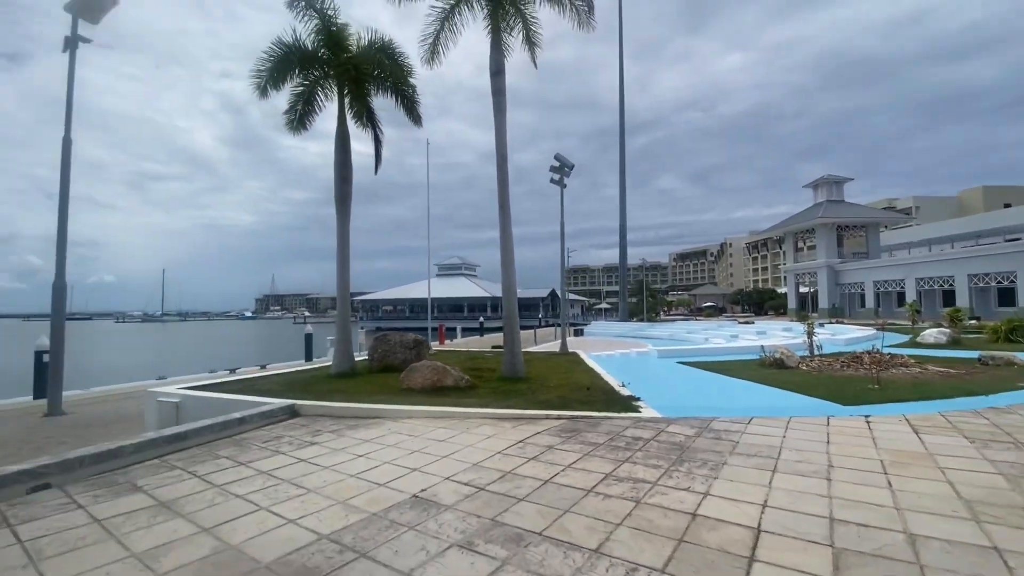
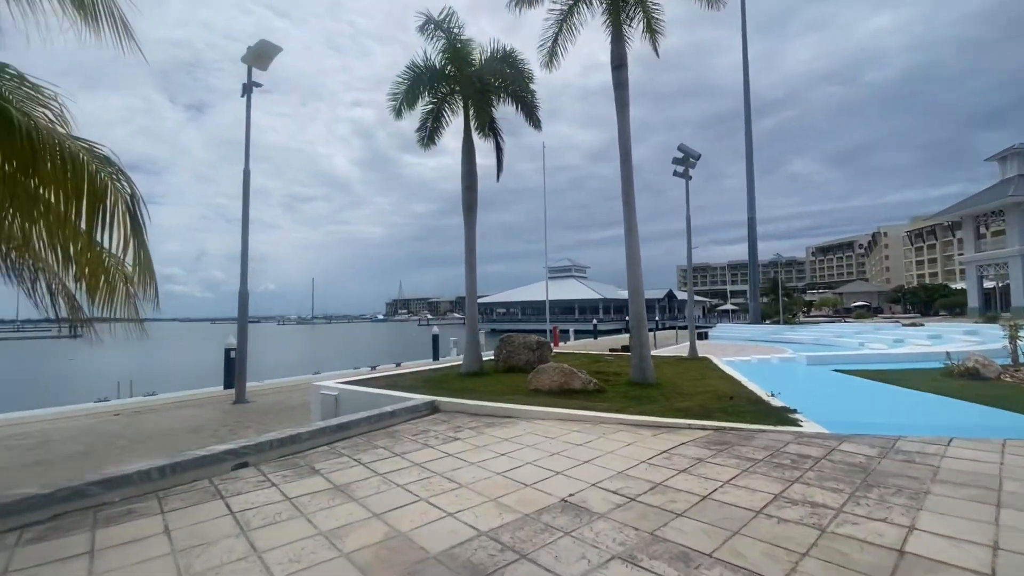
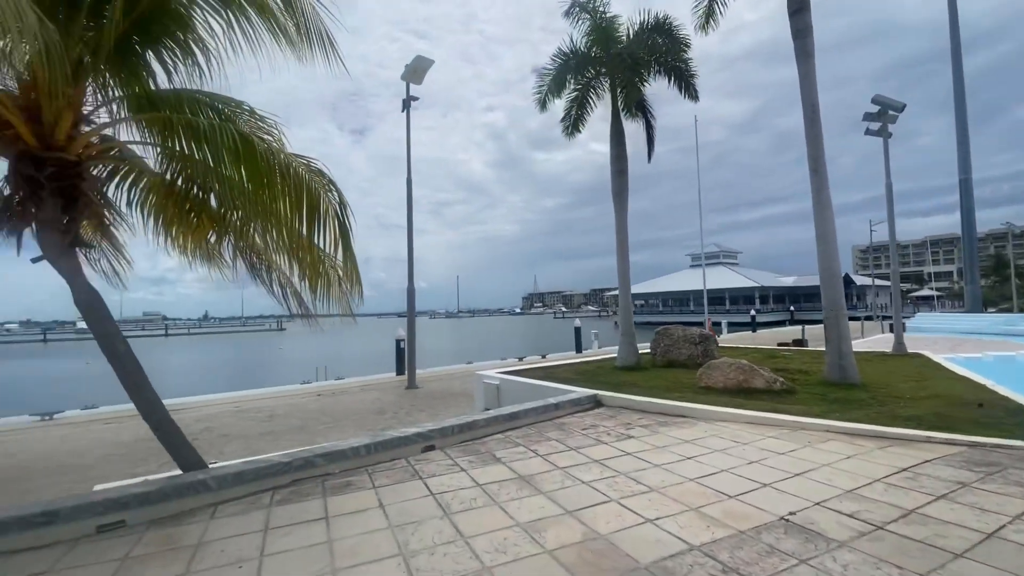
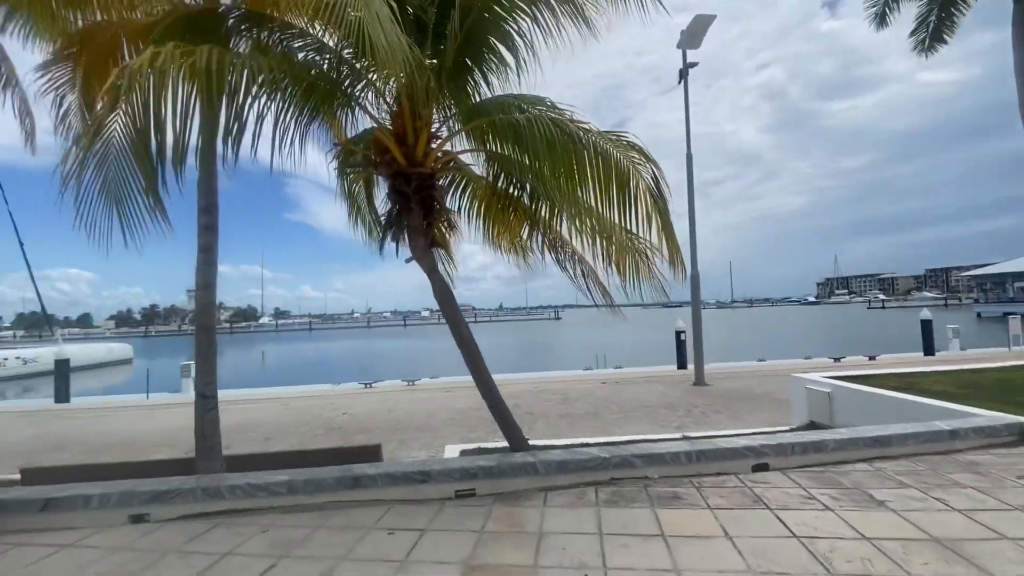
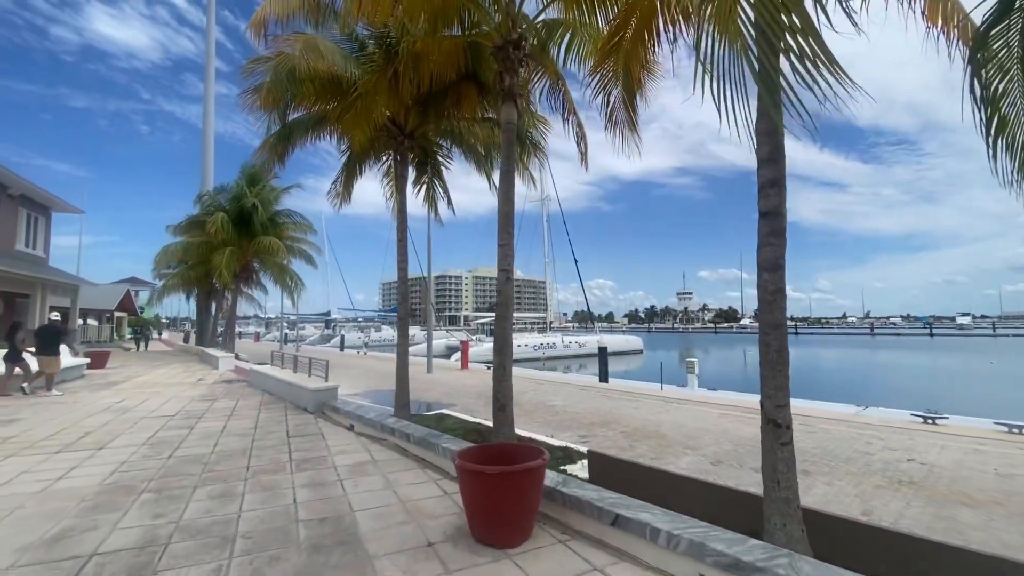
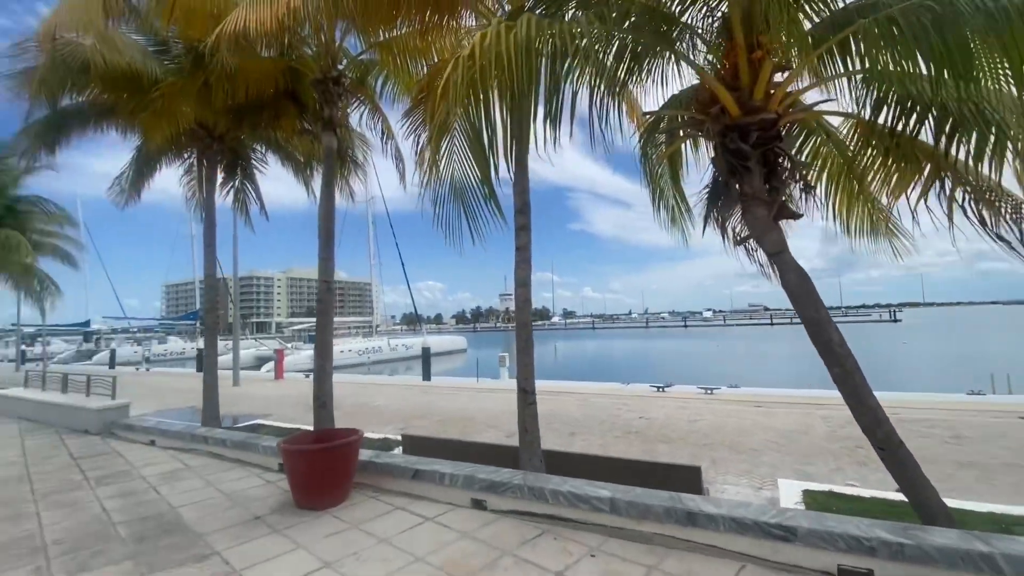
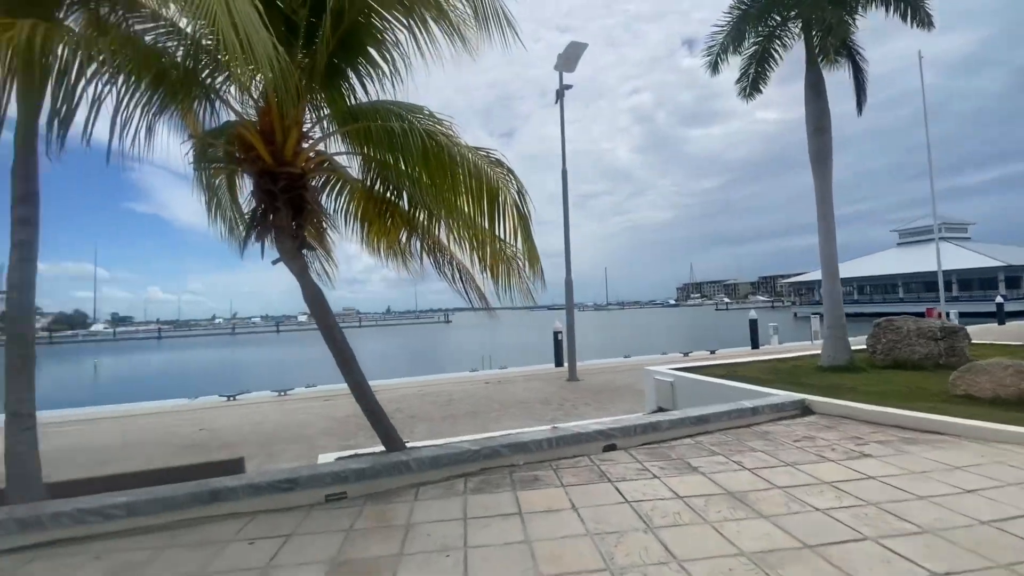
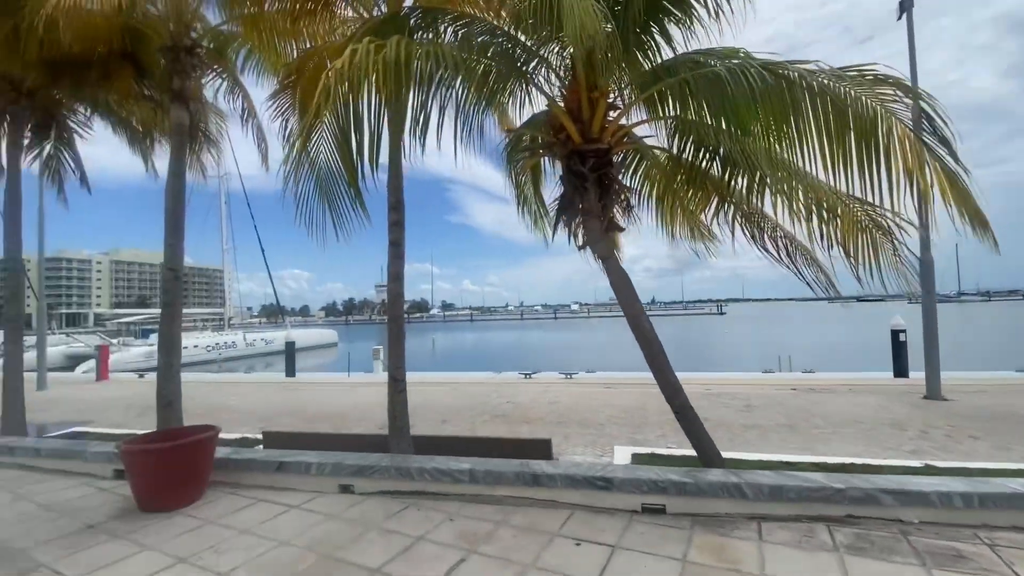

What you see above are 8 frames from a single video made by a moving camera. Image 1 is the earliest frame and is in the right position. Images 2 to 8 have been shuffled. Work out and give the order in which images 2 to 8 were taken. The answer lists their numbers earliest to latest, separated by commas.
2, 3, 7, 4, 8, 6, 5
